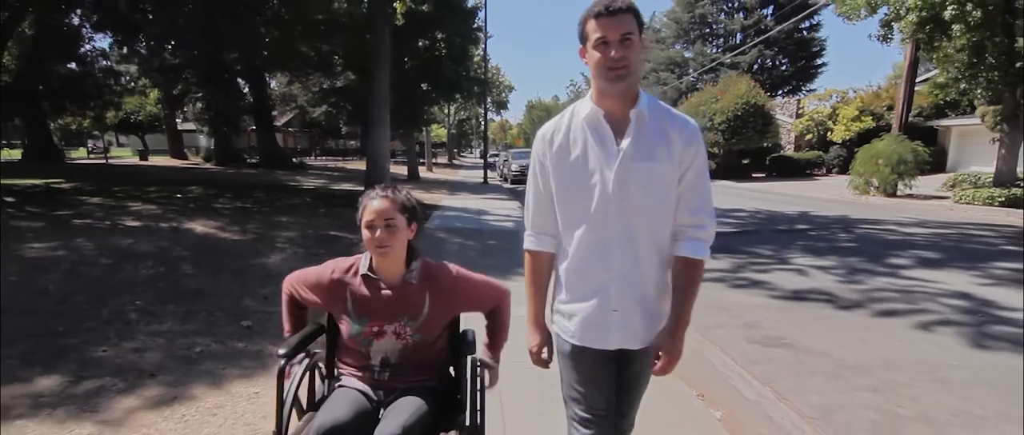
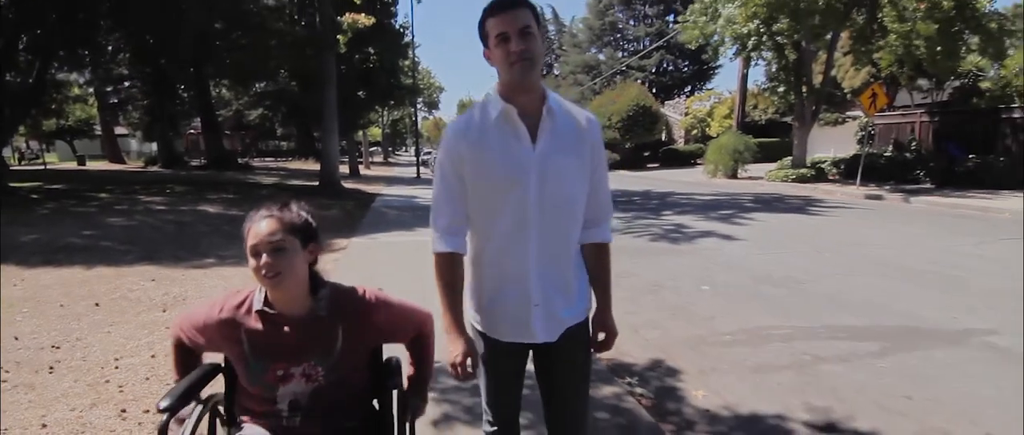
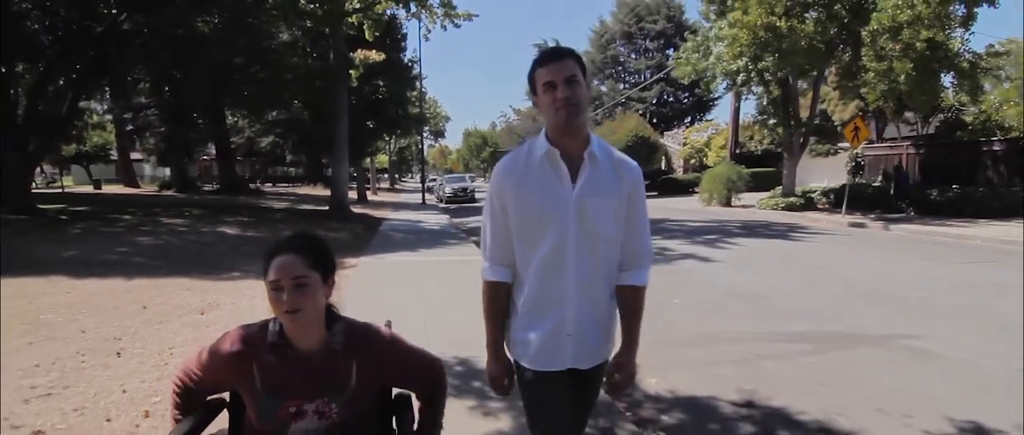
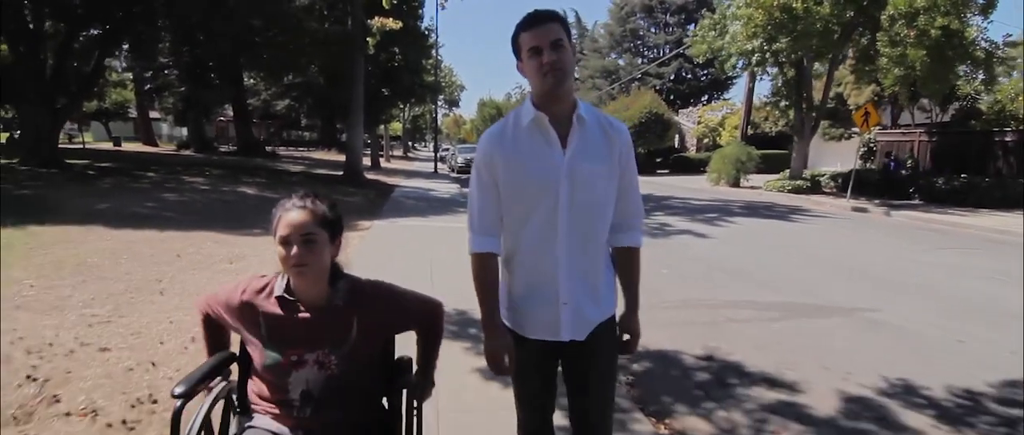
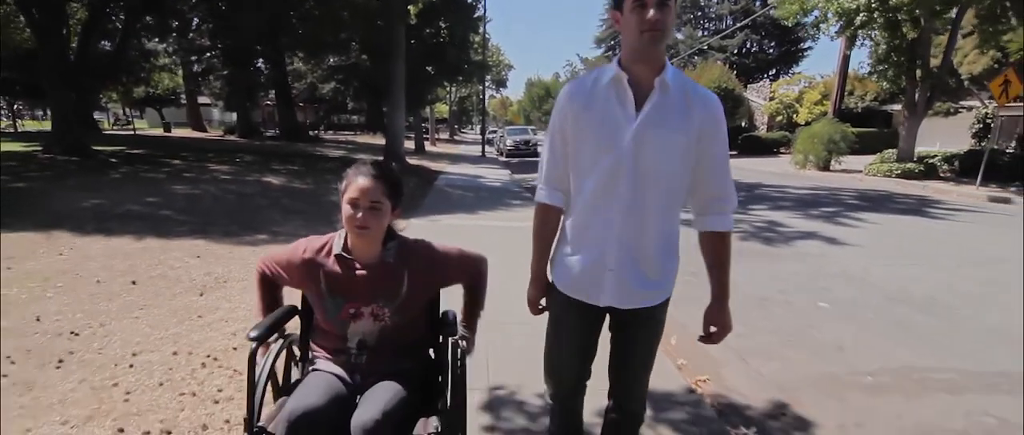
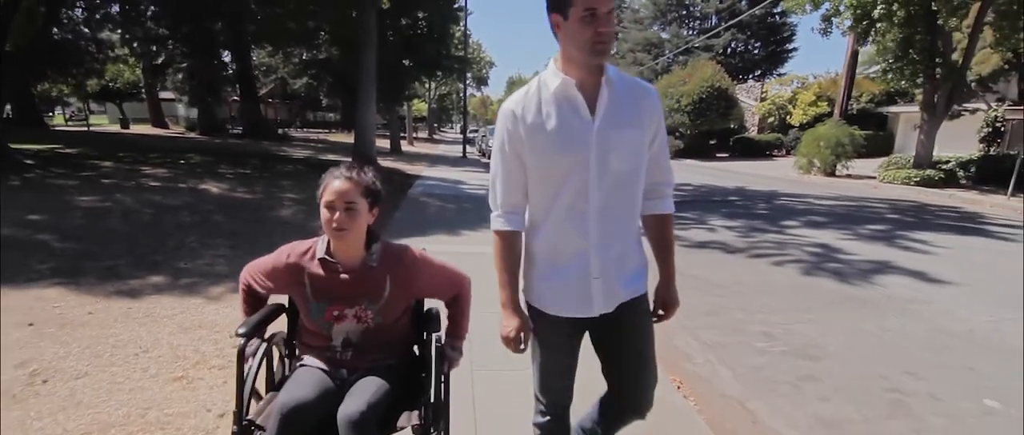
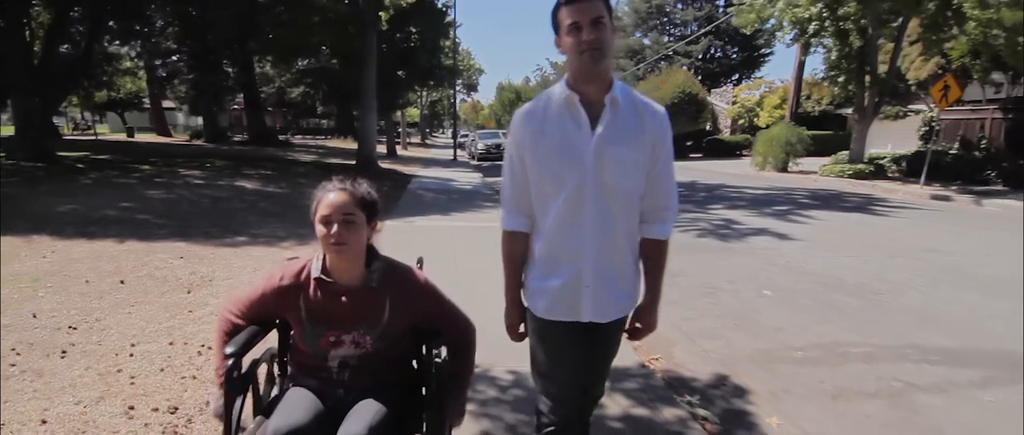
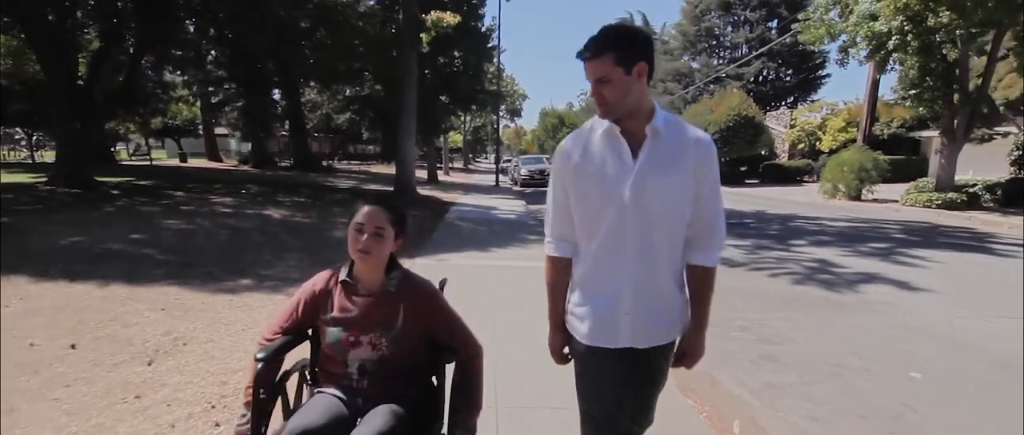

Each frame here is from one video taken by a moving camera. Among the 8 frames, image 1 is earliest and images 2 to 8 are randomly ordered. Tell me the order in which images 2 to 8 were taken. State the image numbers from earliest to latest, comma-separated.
6, 8, 5, 7, 2, 3, 4
